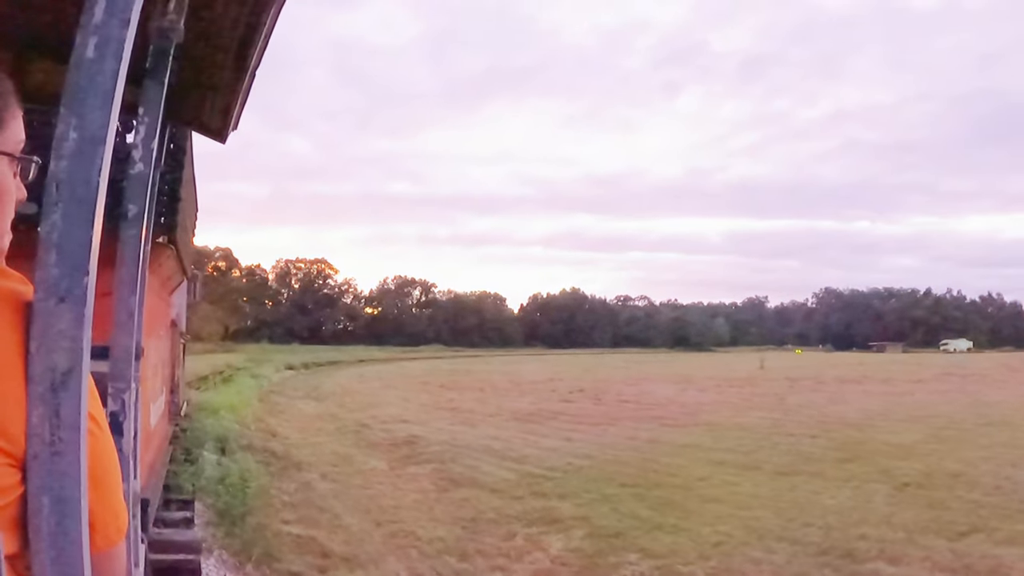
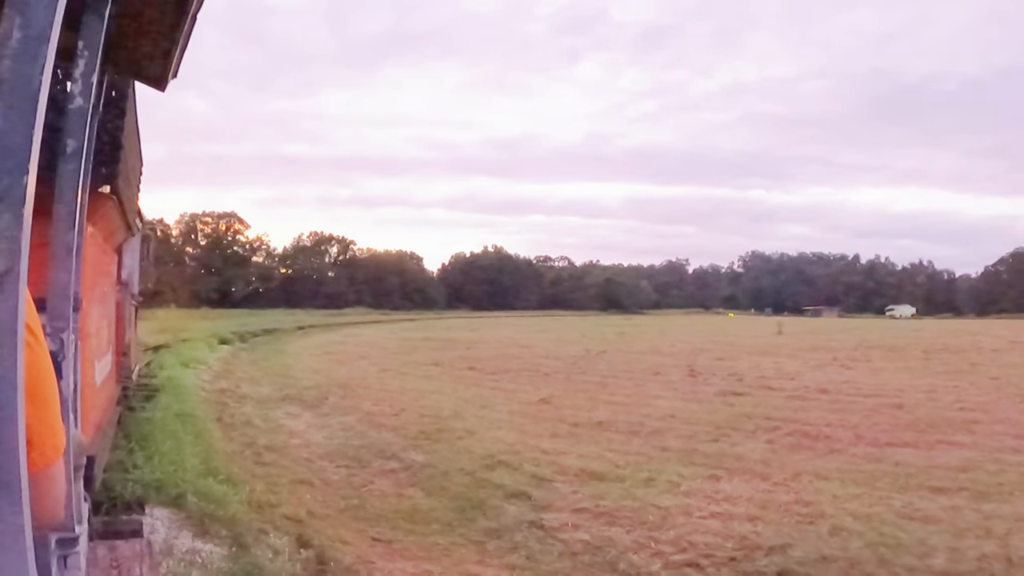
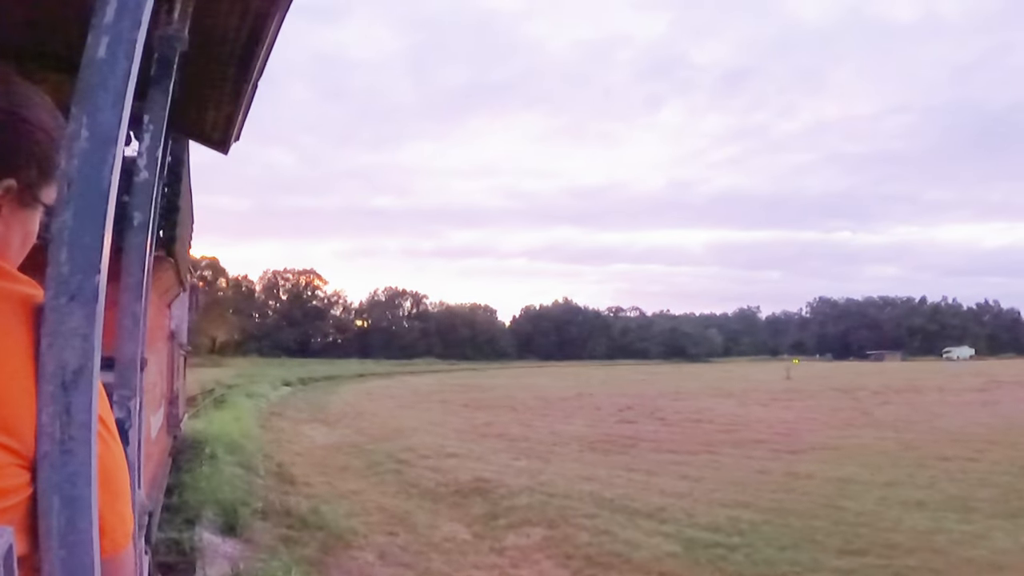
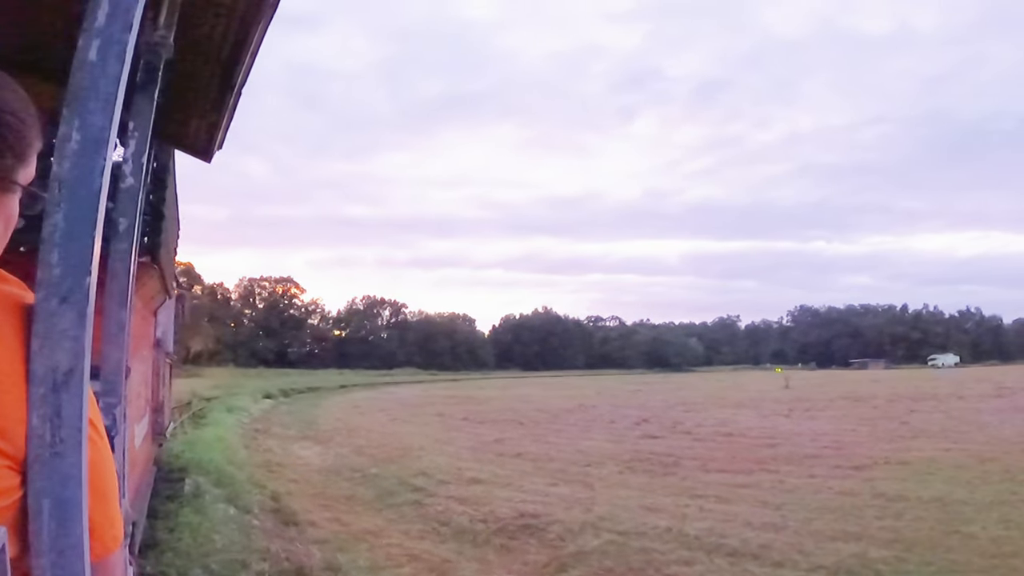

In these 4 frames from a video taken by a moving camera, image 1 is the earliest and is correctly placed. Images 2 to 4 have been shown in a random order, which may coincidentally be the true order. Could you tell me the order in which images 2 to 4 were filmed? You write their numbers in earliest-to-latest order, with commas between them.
3, 4, 2
